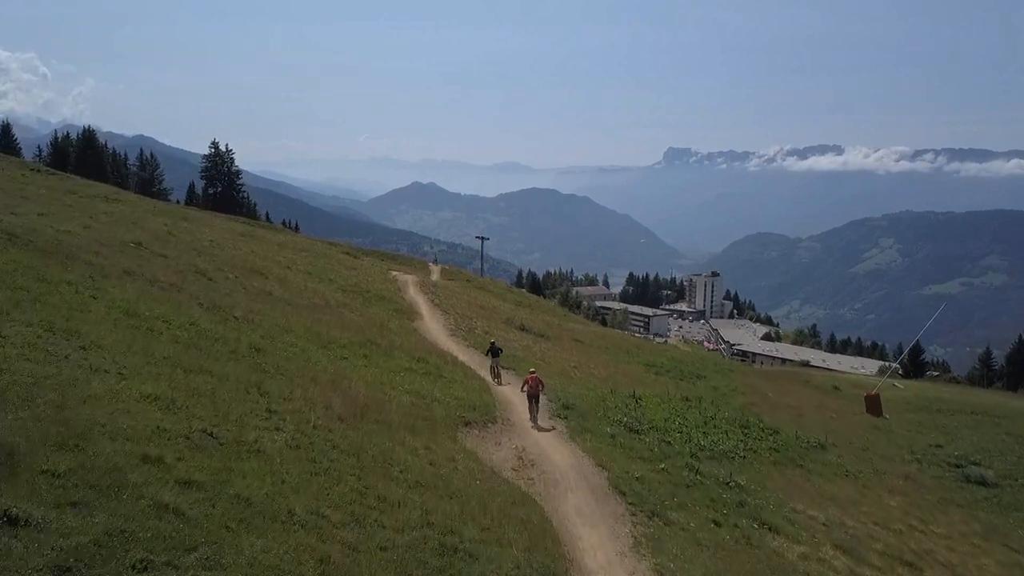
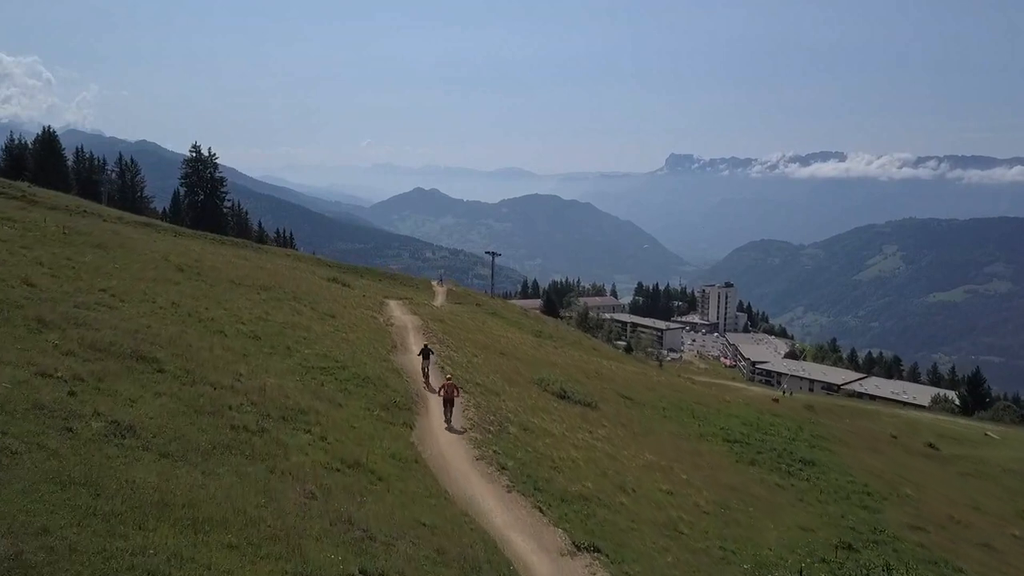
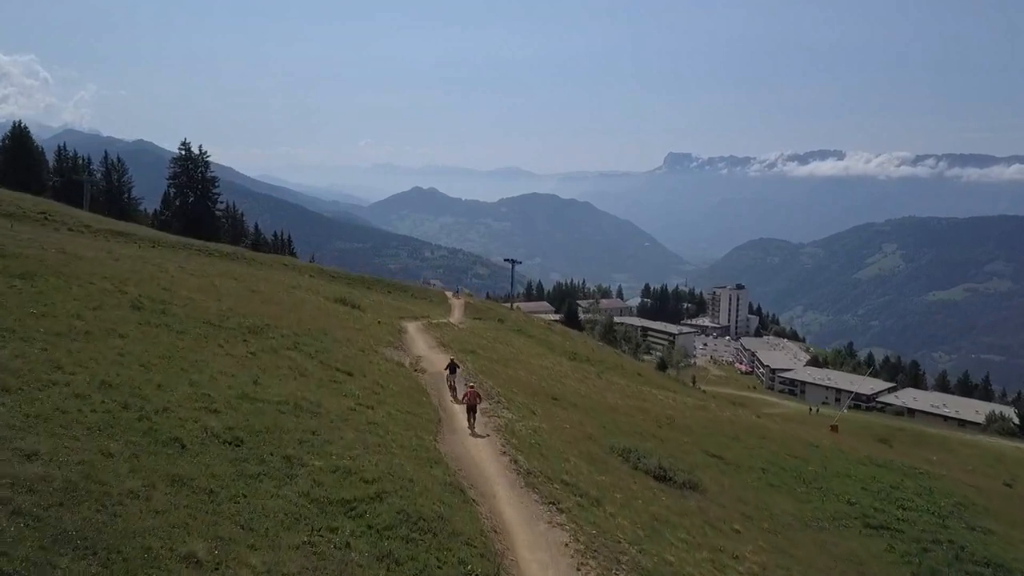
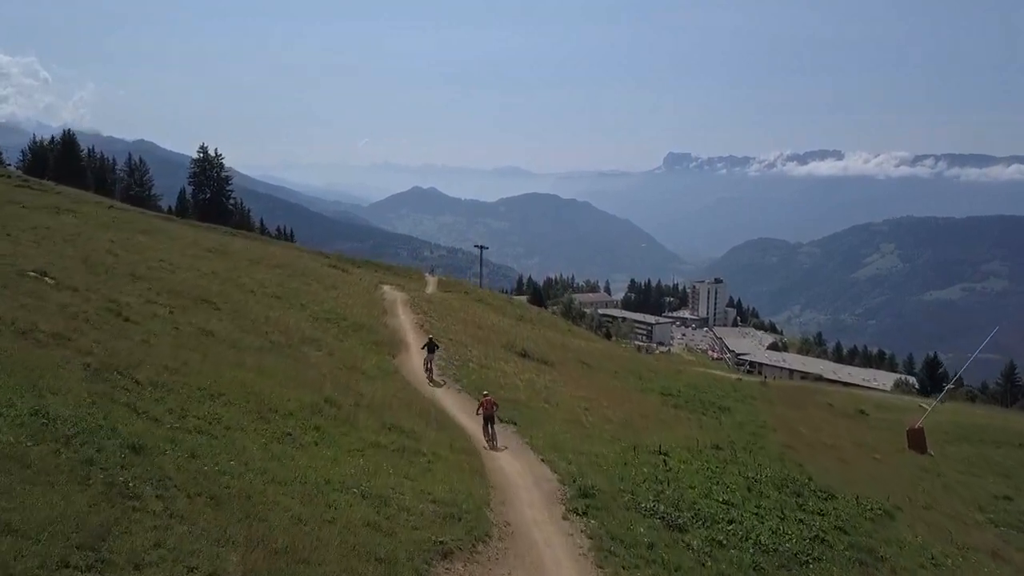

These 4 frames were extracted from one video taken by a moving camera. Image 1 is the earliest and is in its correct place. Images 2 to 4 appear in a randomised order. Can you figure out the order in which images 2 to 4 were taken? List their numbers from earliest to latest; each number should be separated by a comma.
4, 2, 3
